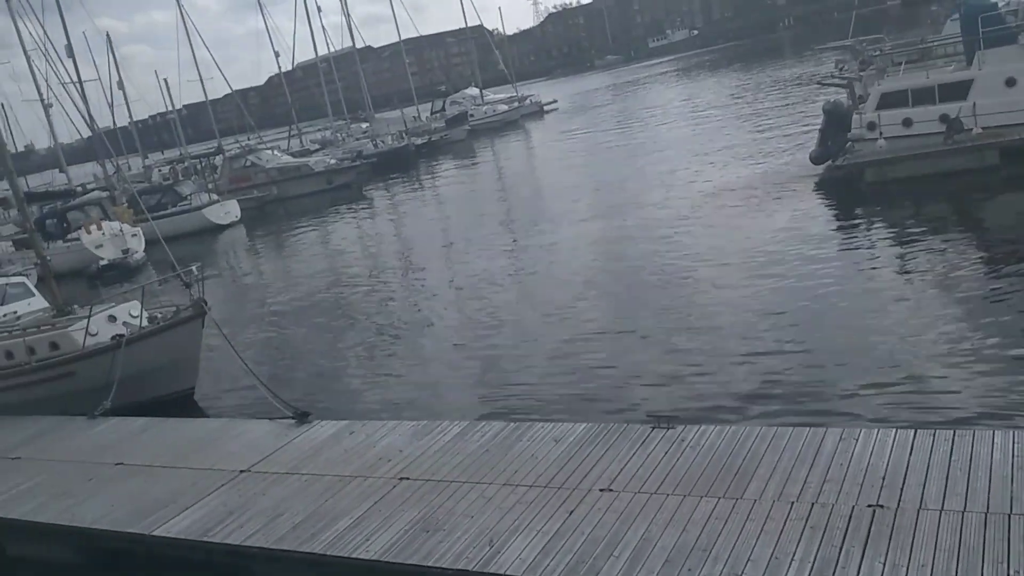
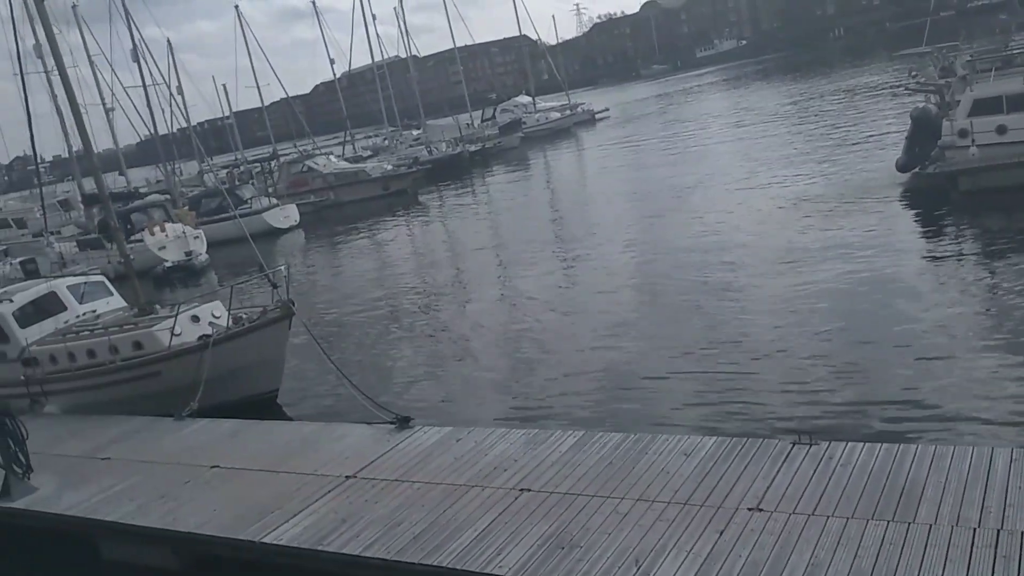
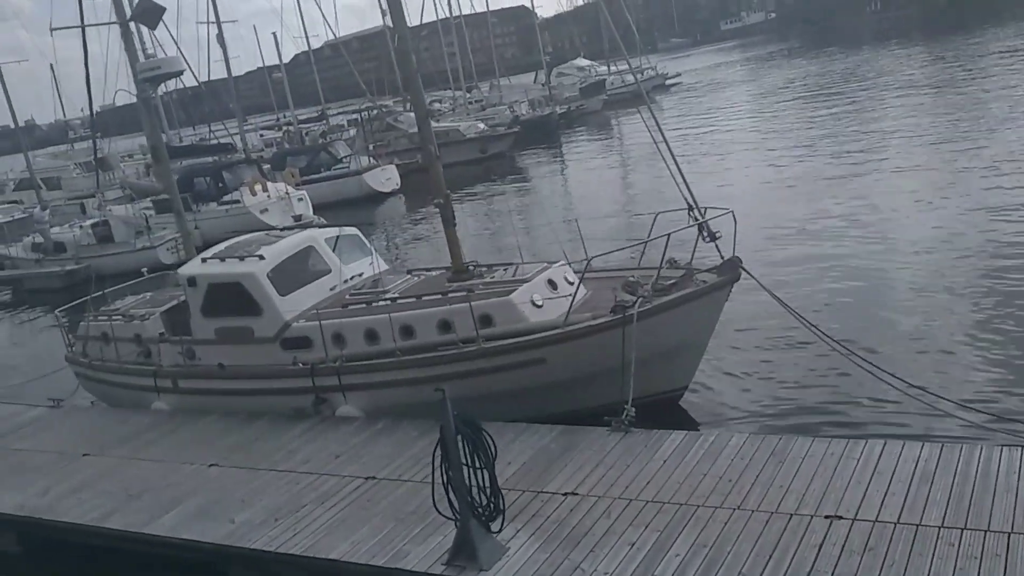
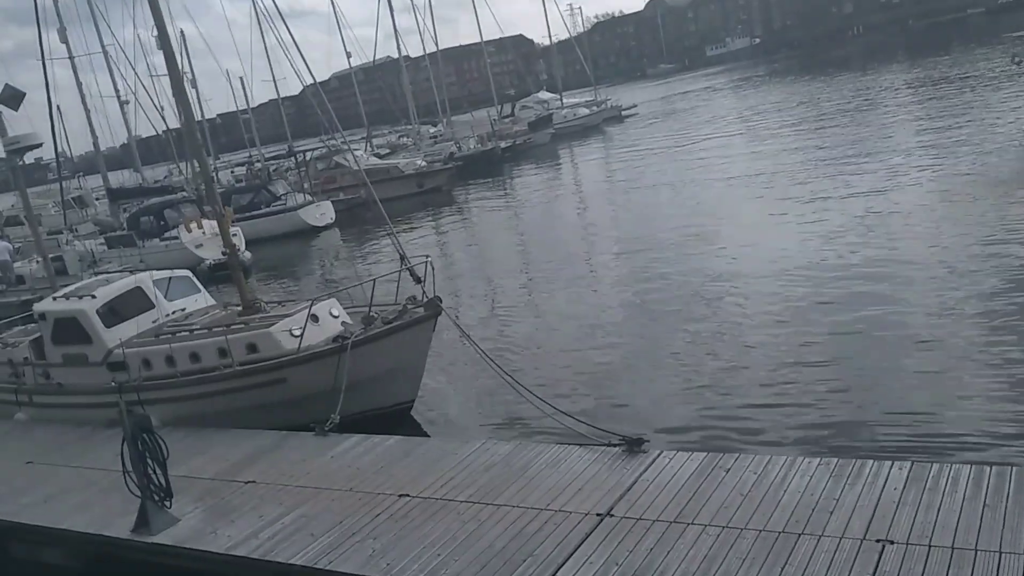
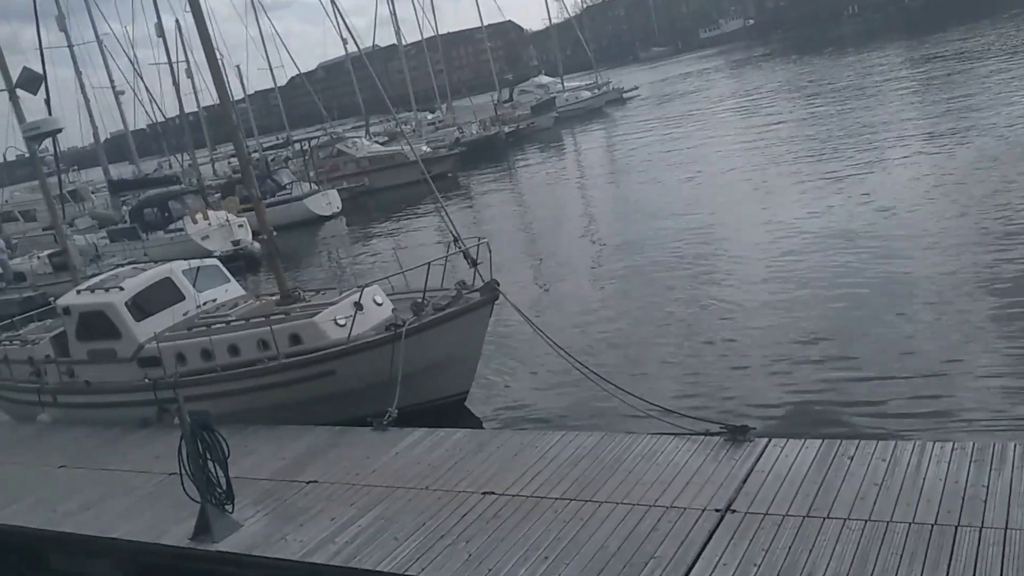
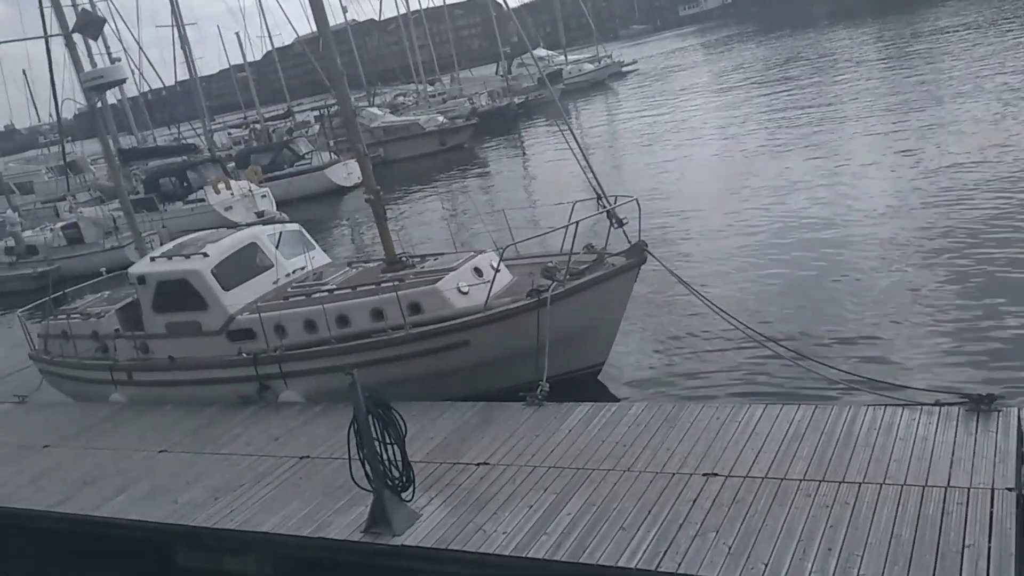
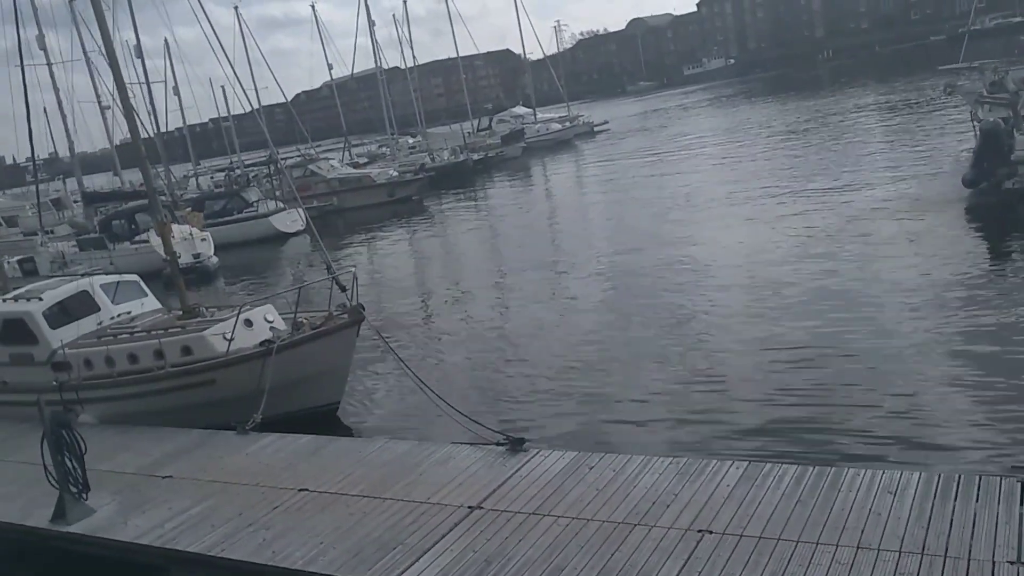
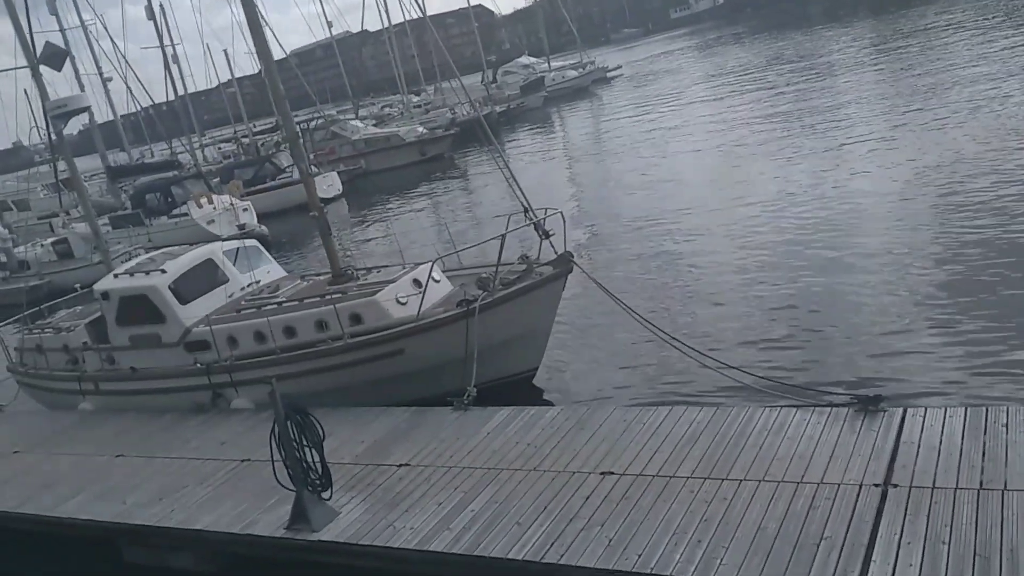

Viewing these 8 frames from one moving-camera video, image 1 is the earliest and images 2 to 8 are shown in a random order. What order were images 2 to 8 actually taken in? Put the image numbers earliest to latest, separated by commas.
2, 7, 4, 5, 8, 6, 3
